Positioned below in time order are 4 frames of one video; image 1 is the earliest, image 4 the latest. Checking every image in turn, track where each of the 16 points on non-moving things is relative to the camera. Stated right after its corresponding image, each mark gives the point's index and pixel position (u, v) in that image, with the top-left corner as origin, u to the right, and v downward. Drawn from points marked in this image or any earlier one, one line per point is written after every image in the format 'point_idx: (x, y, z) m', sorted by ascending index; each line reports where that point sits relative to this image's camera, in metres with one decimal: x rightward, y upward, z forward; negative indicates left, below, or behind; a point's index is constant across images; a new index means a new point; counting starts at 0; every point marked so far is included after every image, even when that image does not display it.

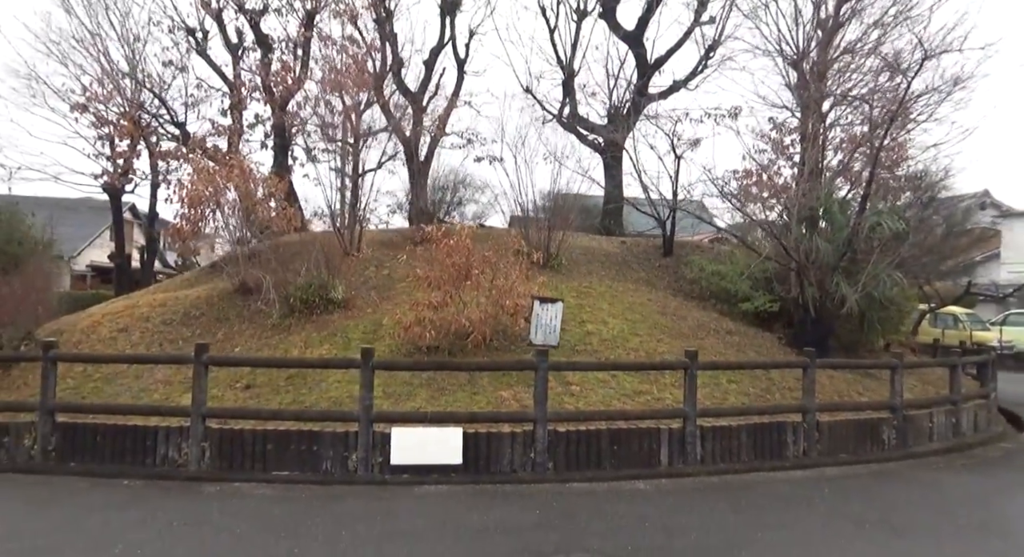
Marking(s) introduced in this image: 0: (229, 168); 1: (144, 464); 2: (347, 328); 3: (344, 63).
0: (-4.7, +1.8, +10.4) m
1: (-3.5, -1.8, +6.3) m
2: (-2.2, -0.7, +8.9) m
3: (-4.4, +5.7, +17.1) m
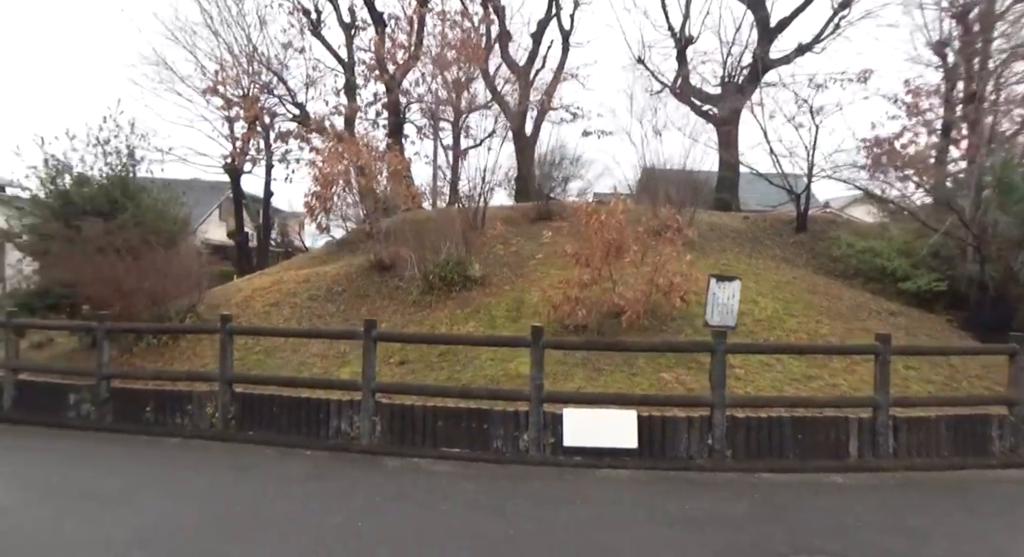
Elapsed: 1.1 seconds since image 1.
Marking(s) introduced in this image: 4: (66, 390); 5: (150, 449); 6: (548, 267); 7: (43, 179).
0: (-2.5, +2.1, +10.6) m
1: (-1.9, -1.6, +6.5) m
2: (-0.3, -0.4, +8.9) m
3: (-1.4, +6.3, +17.0) m
4: (-5.2, -1.3, +7.6) m
5: (-3.5, -1.6, +6.3) m
6: (+0.6, +0.2, +10.5) m
7: (-7.3, +1.5, +10.2) m
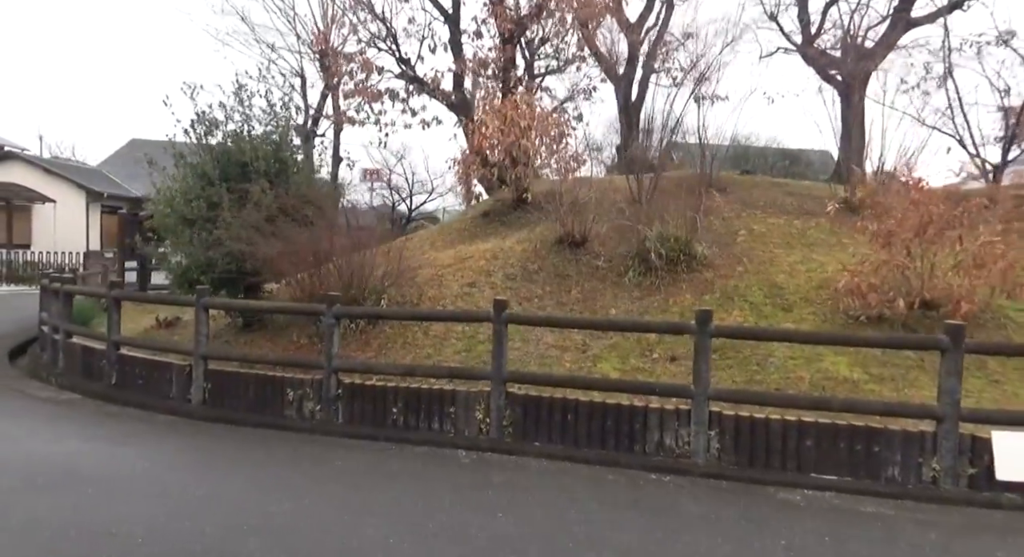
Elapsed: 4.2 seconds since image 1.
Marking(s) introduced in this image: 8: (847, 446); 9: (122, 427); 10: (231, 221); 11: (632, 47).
0: (+0.5, +2.5, +9.3) m
1: (+1.0, -1.4, +5.3) m
2: (+2.7, -0.1, +7.6) m
3: (+1.8, +6.9, +15.5) m
4: (-2.3, -1.0, +6.5) m
5: (-0.6, -1.5, +5.1) m
6: (+3.6, +0.4, +9.2) m
7: (-4.3, +1.9, +8.9) m
8: (+2.5, -1.2, +4.8) m
9: (-3.6, -1.4, +6.1) m
10: (-3.5, +0.7, +8.2) m
11: (+3.6, +6.7, +19.1) m
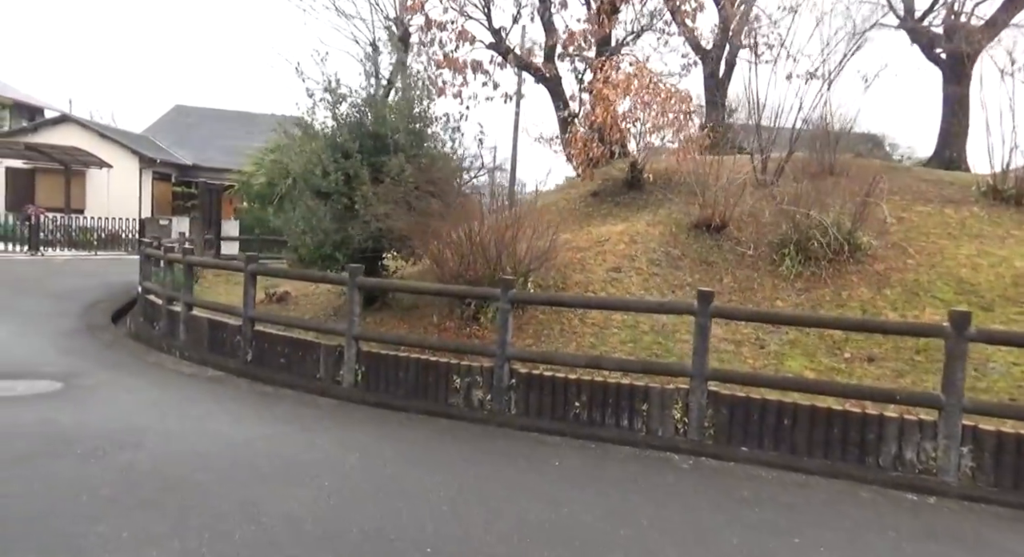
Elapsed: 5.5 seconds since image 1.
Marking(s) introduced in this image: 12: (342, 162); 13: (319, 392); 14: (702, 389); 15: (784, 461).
0: (+2.4, +2.7, +8.7) m
1: (+2.6, -1.4, +4.8) m
2: (+4.4, -0.1, +7.0) m
3: (+4.1, +7.2, +14.6) m
4: (-0.6, -0.8, +6.1) m
5: (+1.0, -1.4, +4.7) m
6: (+5.4, +0.5, +8.5) m
7: (-2.4, +2.3, +8.5) m
8: (+4.0, -1.2, +4.2) m
9: (-2.0, -1.2, +5.8) m
10: (-1.7, +1.0, +7.8) m
11: (+6.1, +7.1, +18.2) m
12: (-2.1, +1.4, +8.0) m
13: (-2.0, -1.2, +6.8) m
14: (+1.5, -0.9, +5.1) m
15: (+2.1, -1.4, +4.9) m
